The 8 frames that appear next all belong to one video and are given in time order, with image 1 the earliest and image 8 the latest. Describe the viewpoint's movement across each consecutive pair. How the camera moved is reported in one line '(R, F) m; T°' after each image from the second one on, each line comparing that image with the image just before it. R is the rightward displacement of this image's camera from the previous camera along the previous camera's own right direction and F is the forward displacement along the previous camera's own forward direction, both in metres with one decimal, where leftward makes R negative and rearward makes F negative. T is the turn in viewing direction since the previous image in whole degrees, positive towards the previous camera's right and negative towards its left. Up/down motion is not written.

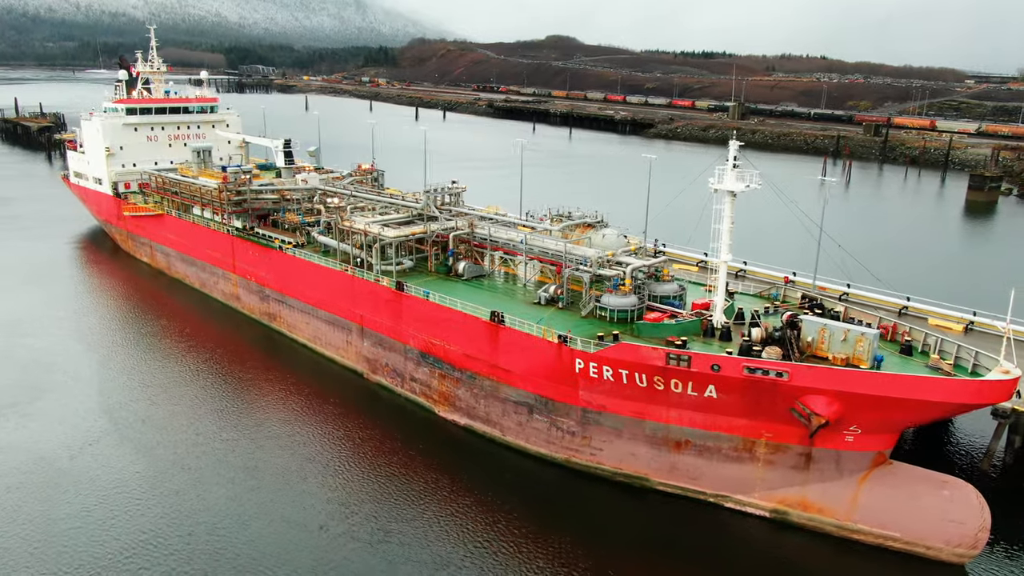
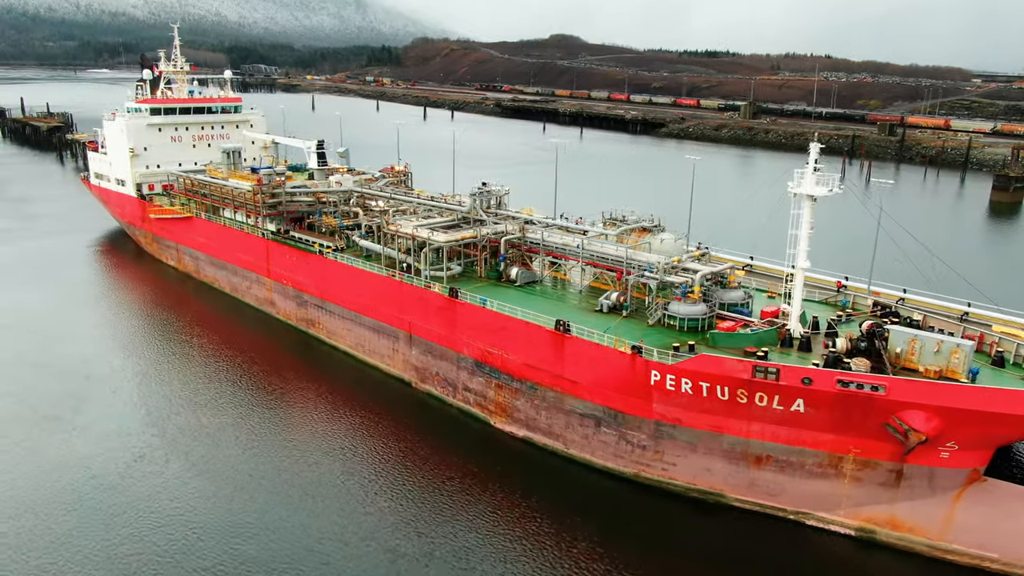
(-1.2, +0.5) m; 0°
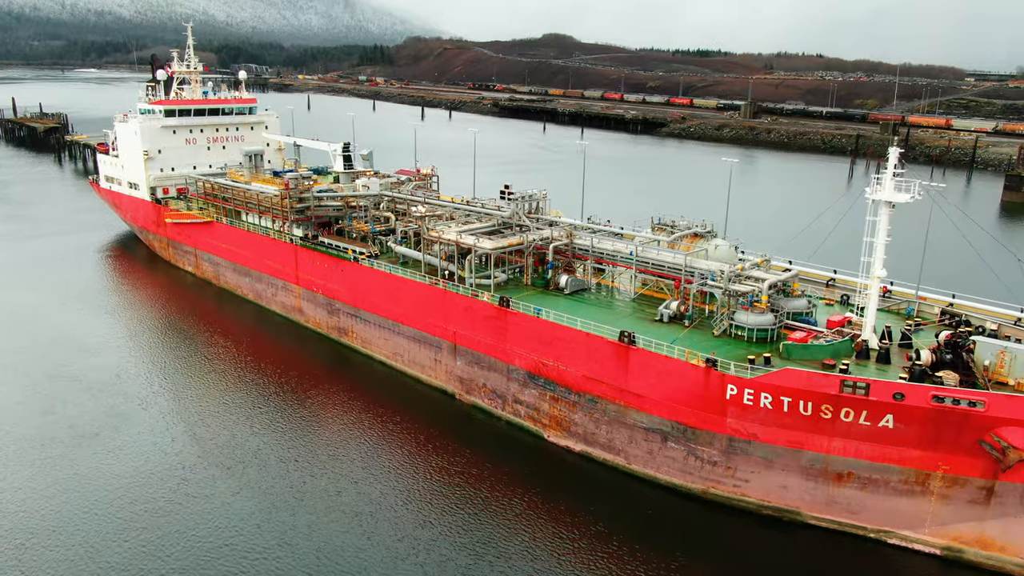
(-1.3, +0.5) m; +1°
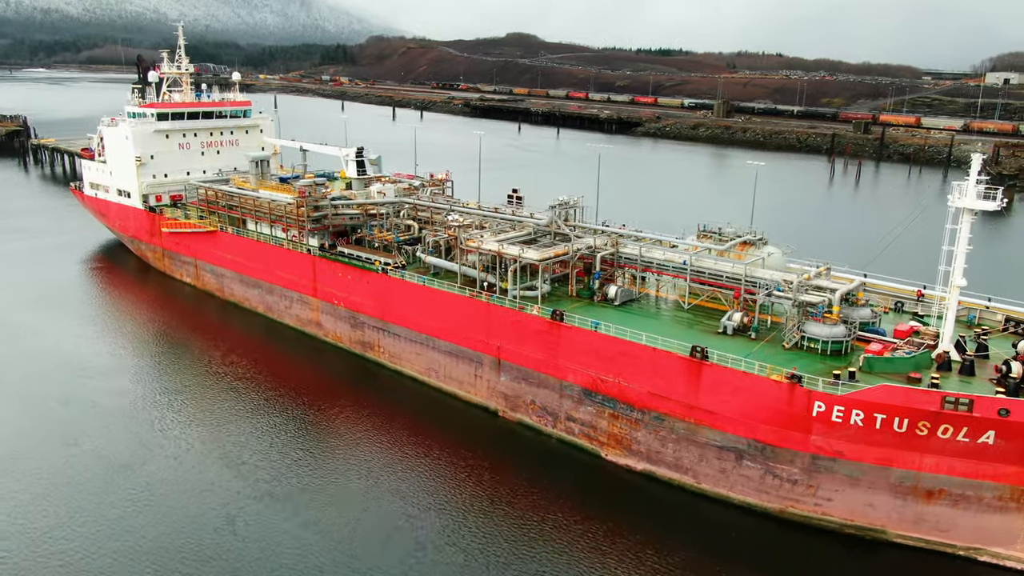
(-1.8, +0.7) m; +3°
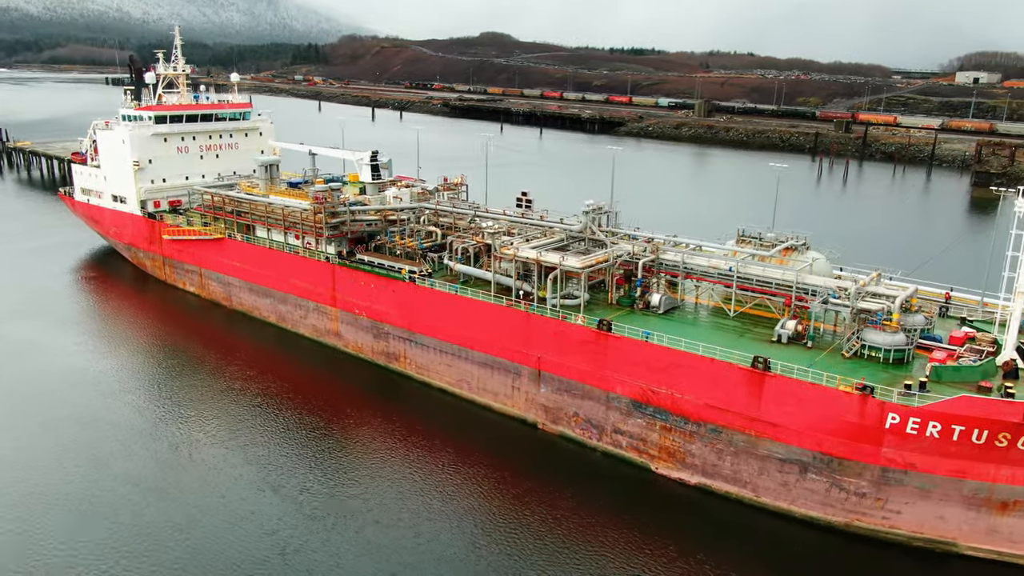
(-1.4, +0.5) m; +2°
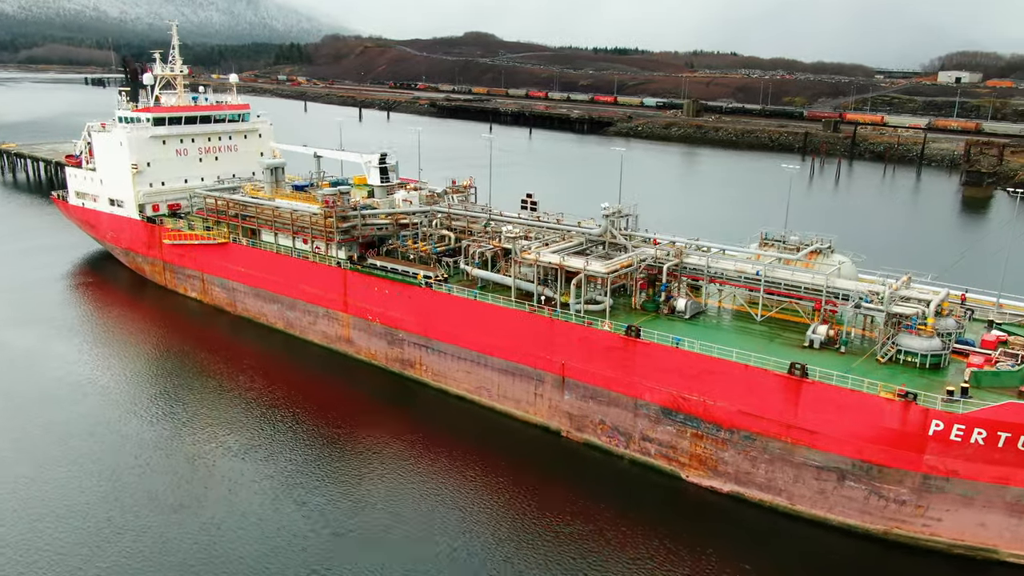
(-0.8, +0.3) m; +1°
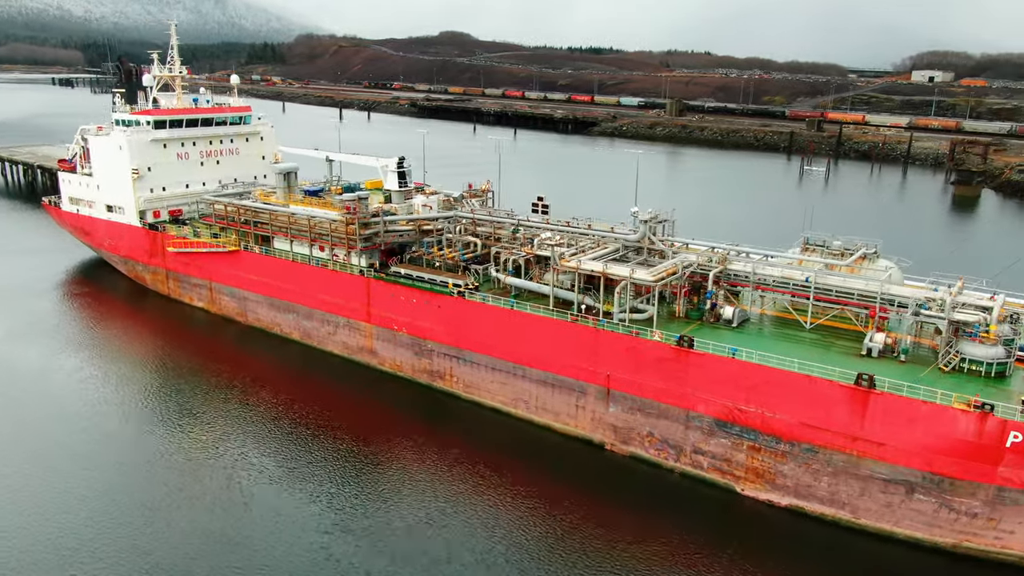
(-1.3, +0.5) m; +2°
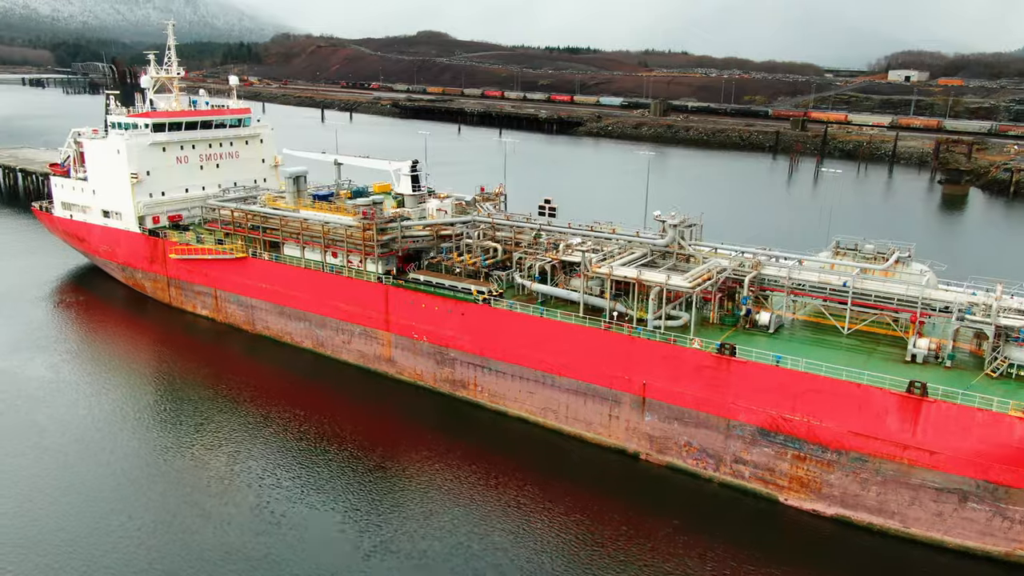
(-1.1, +0.4) m; +2°
